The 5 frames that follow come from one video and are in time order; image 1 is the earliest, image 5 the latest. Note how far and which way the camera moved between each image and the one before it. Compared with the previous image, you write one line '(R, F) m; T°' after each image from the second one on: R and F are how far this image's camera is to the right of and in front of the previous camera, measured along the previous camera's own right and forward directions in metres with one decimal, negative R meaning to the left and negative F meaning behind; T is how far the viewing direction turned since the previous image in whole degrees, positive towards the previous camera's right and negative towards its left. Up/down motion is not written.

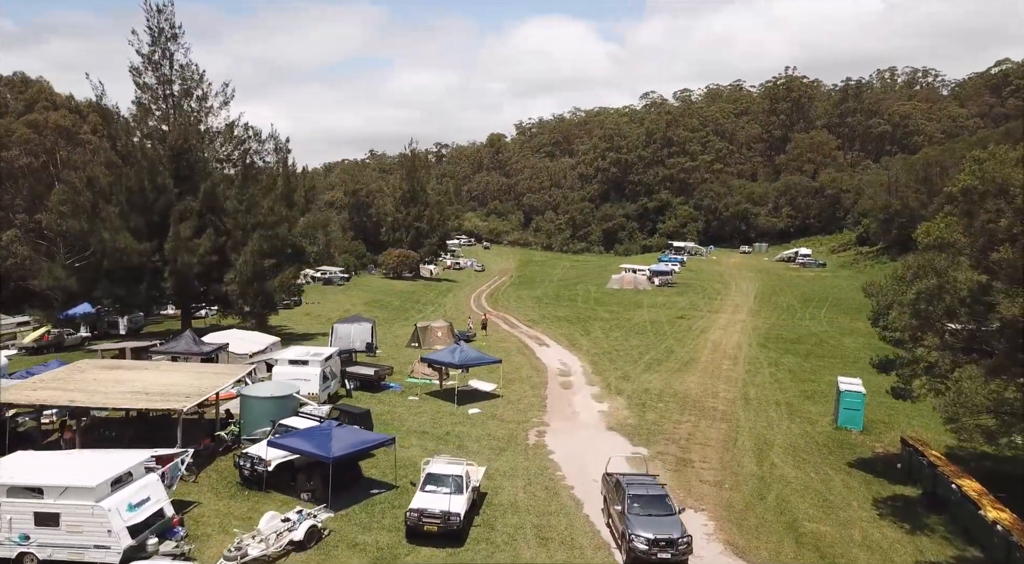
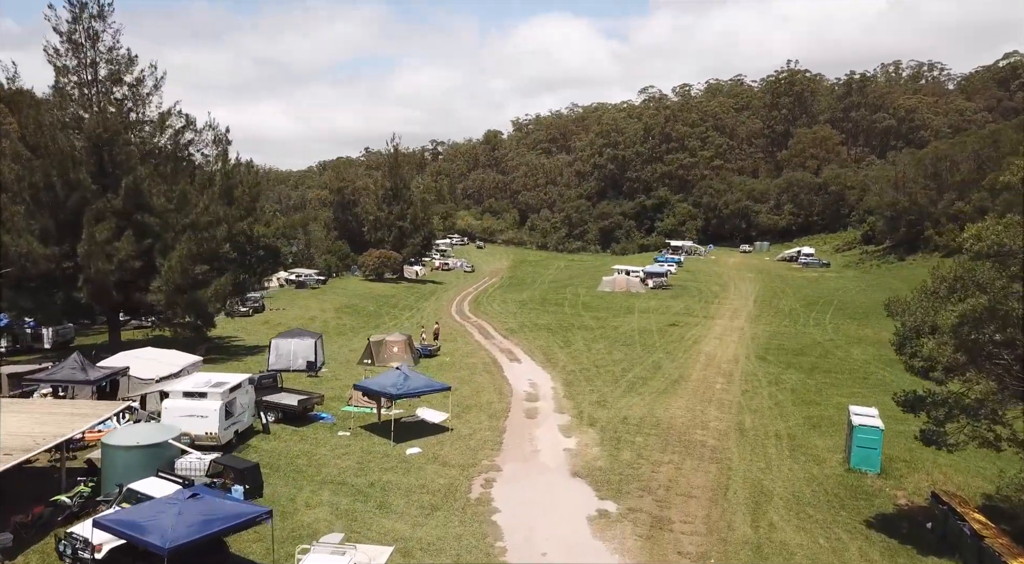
(+1.6, +4.1) m; 0°
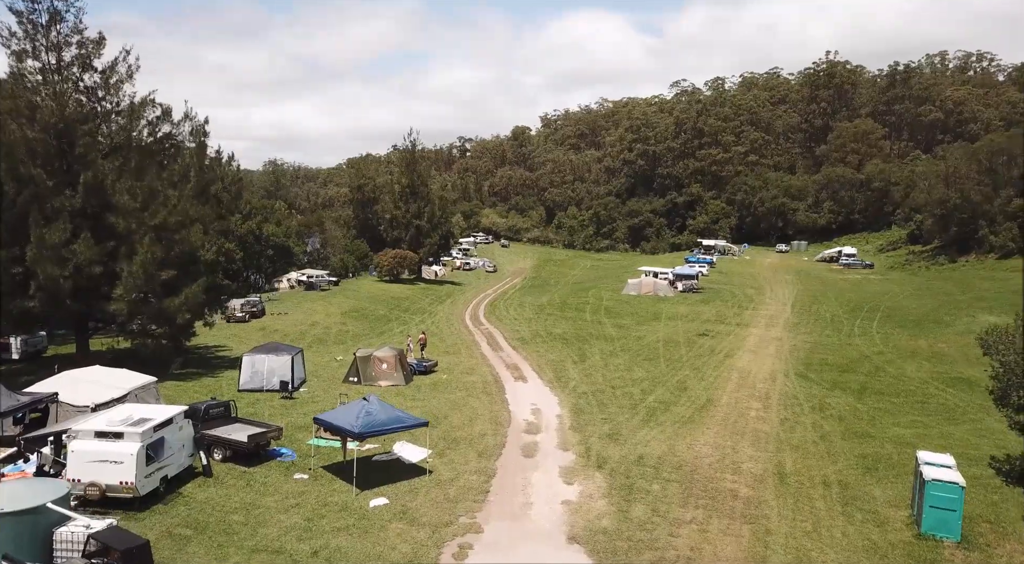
(+1.1, +3.7) m; -3°
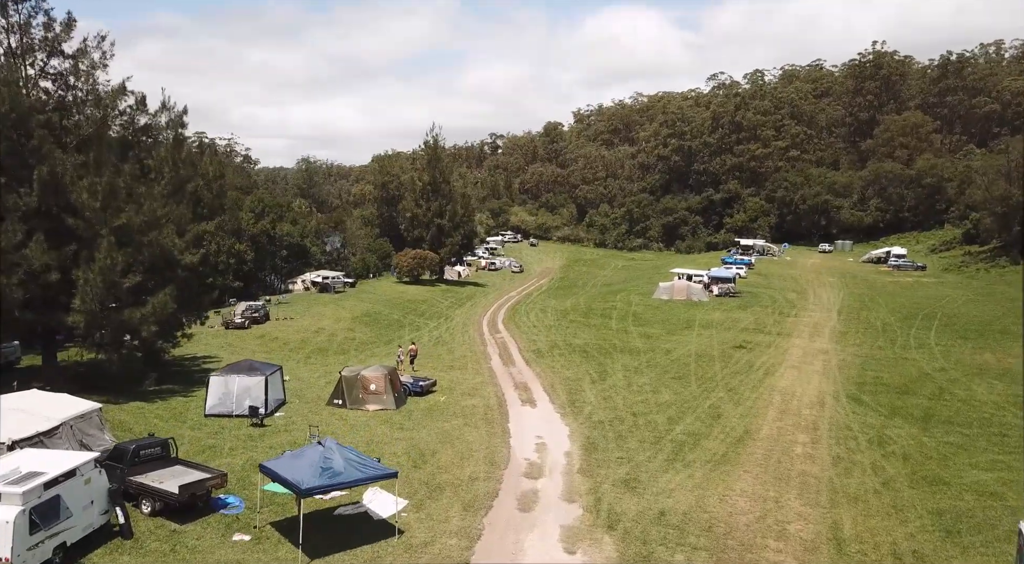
(+1.0, +3.5) m; -3°
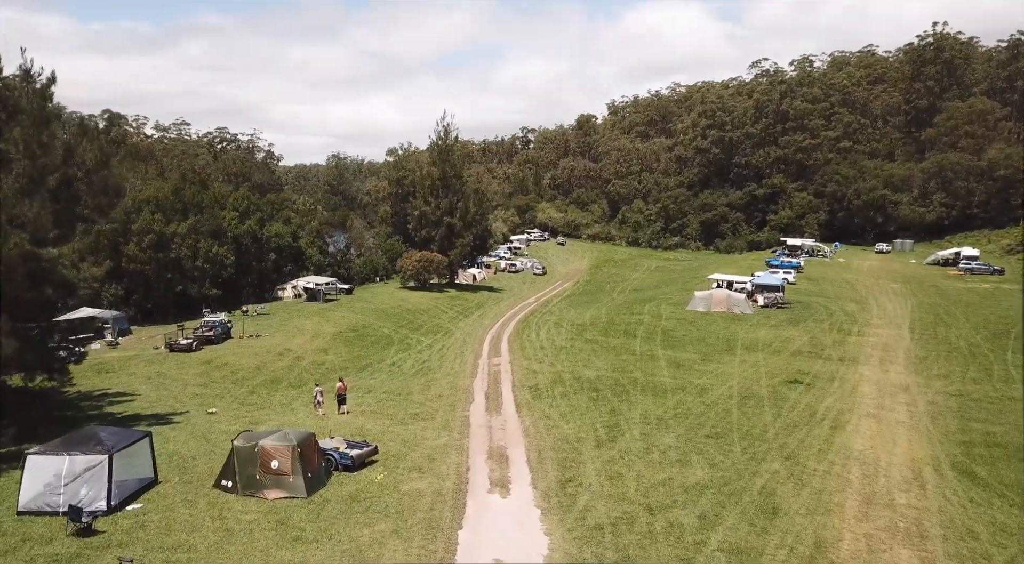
(+1.9, +7.6) m; -3°
